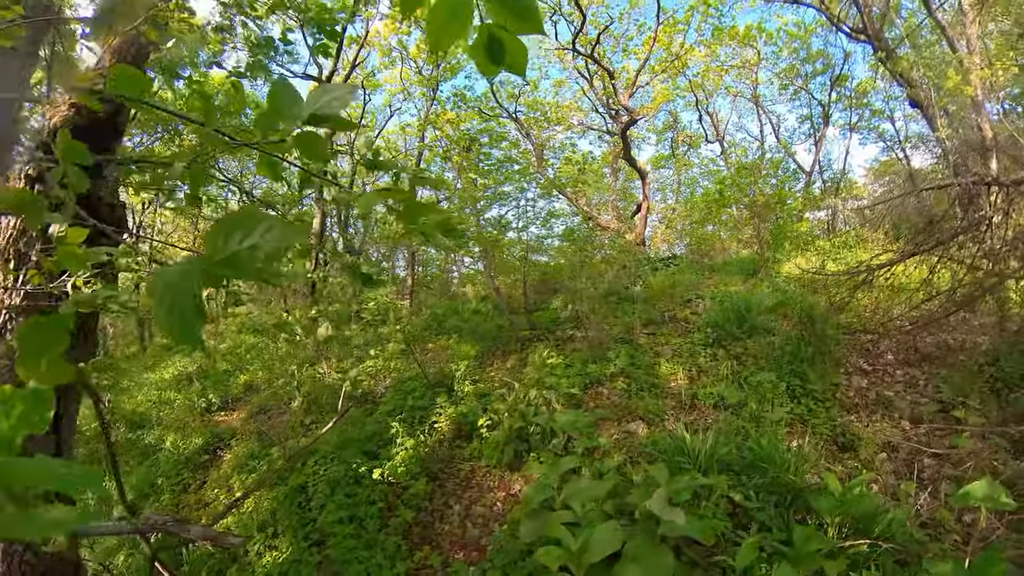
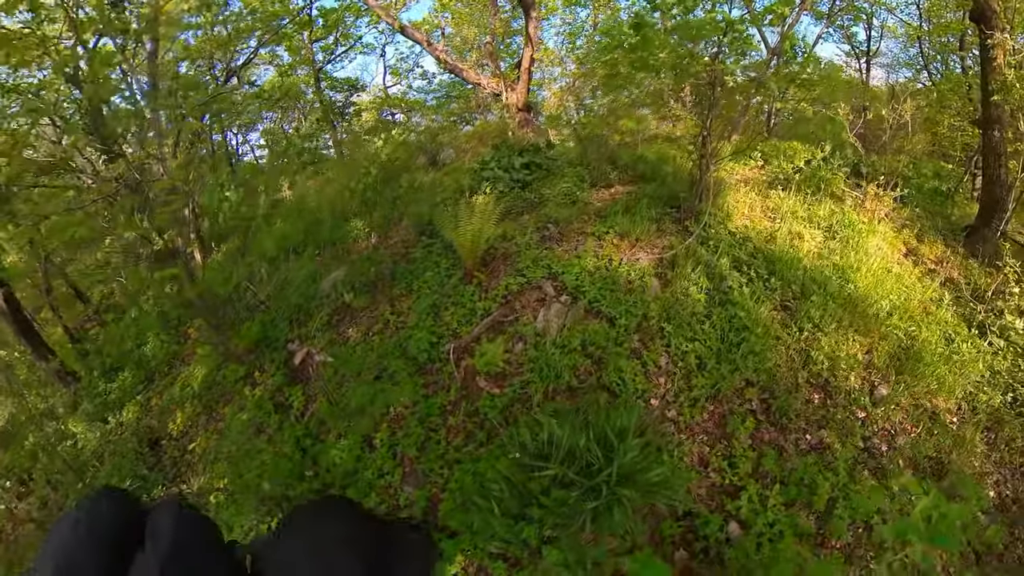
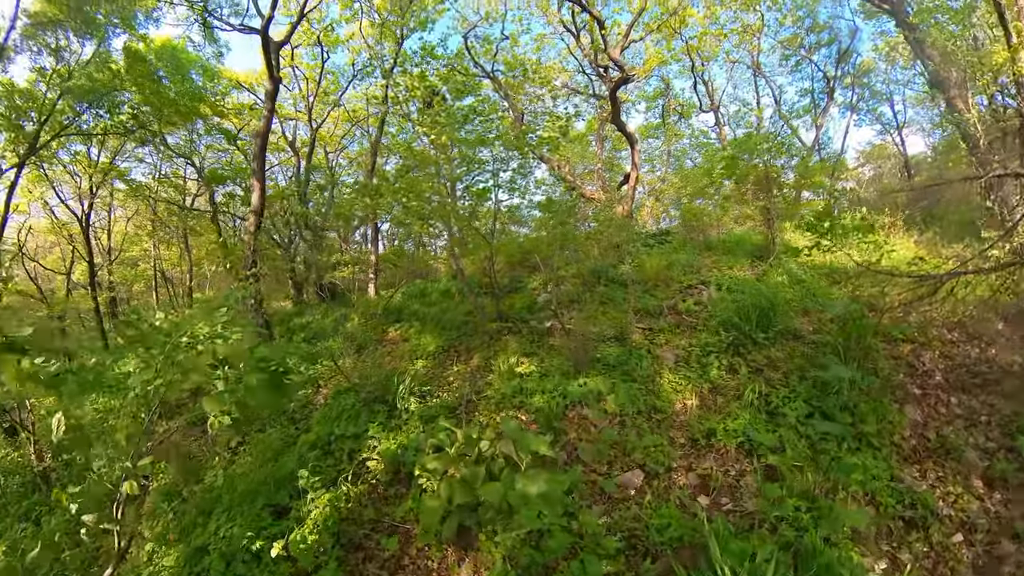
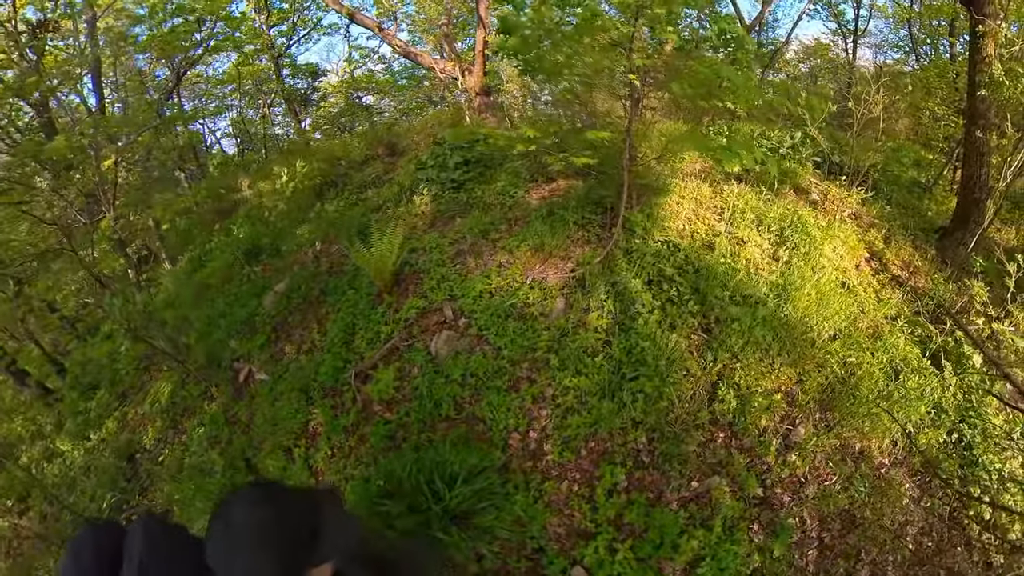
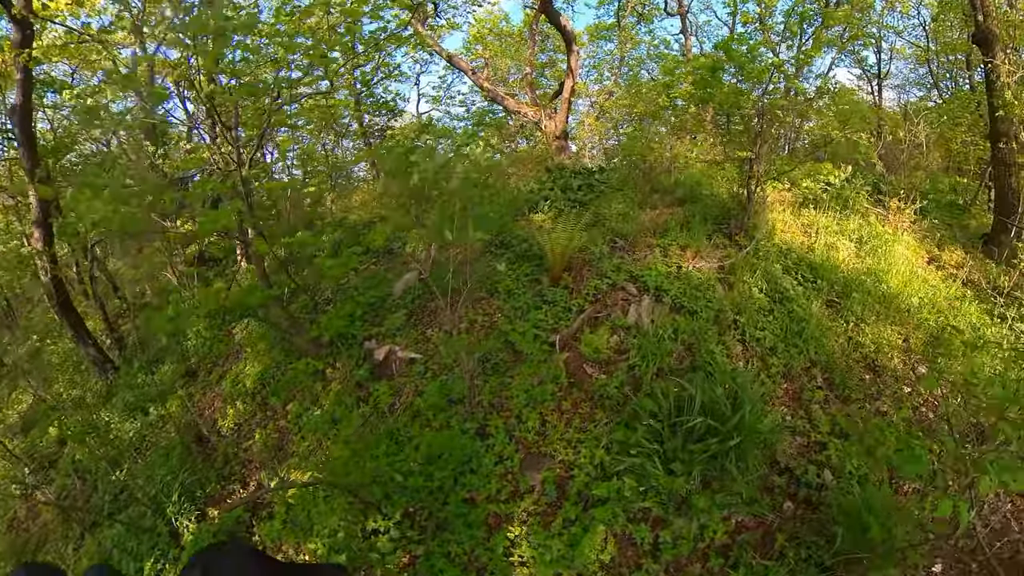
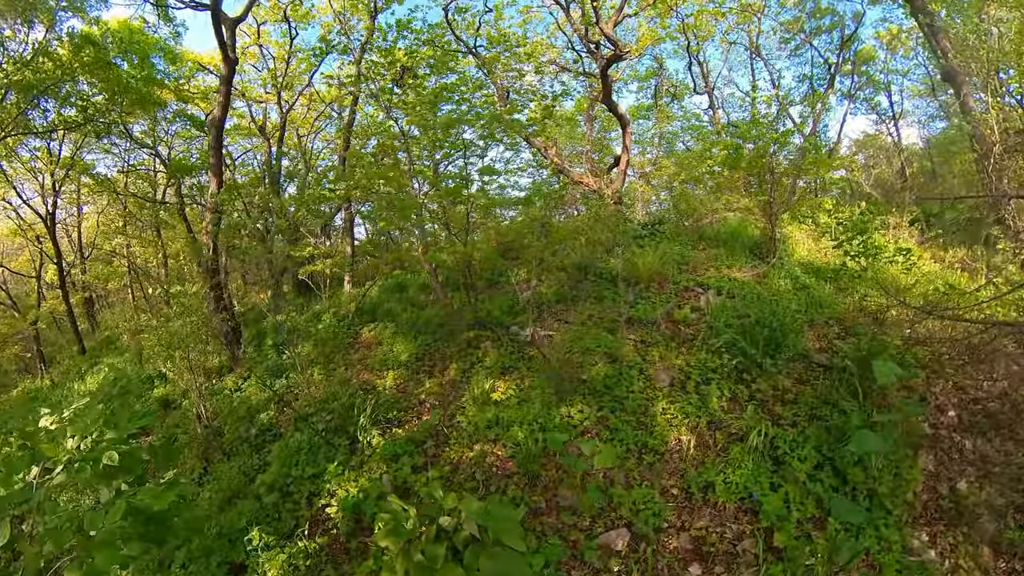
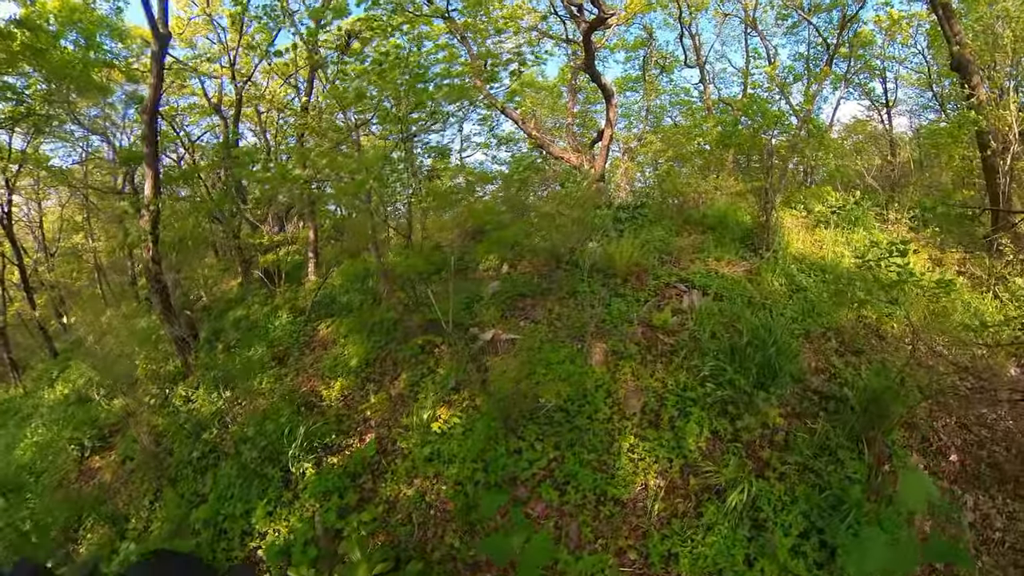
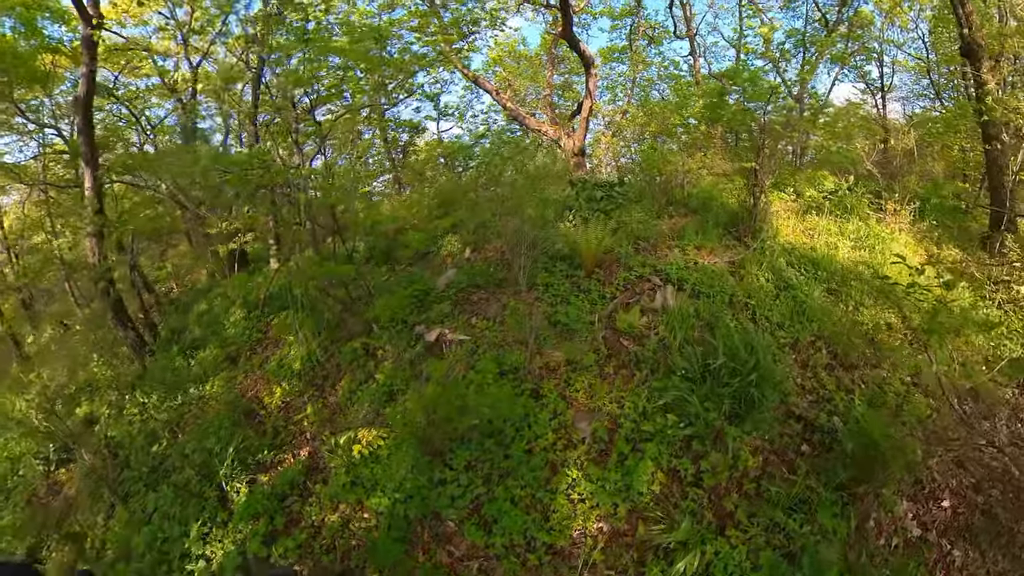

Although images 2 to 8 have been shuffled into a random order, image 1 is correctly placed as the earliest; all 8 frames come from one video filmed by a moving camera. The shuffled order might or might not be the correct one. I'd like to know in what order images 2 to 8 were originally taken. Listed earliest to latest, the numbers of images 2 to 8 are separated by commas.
3, 6, 7, 8, 5, 2, 4
